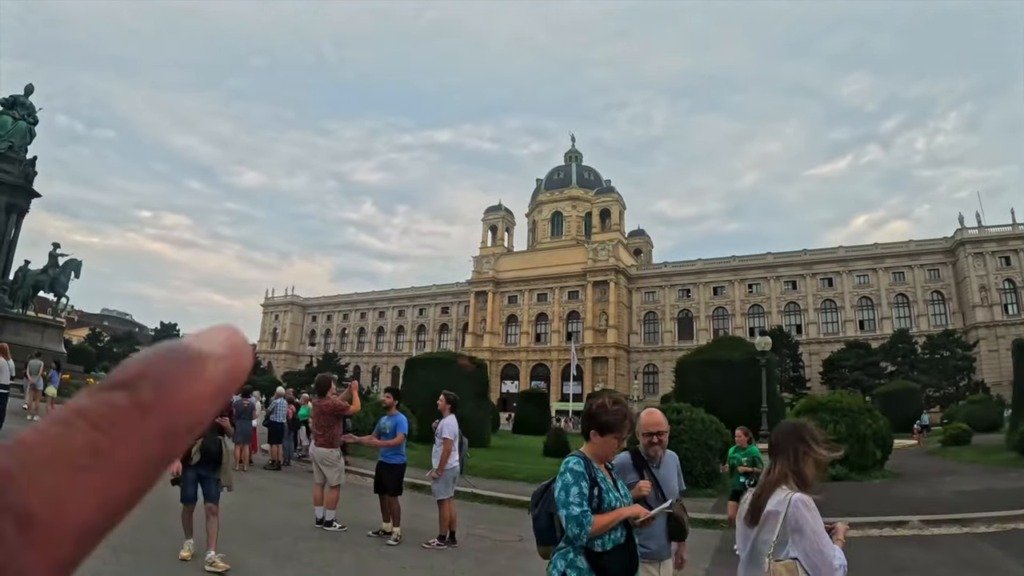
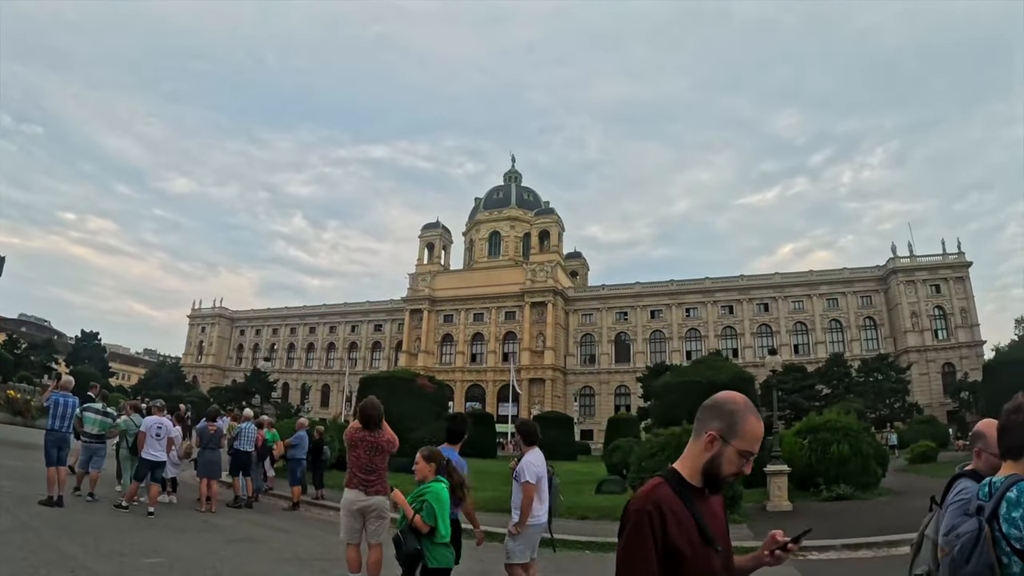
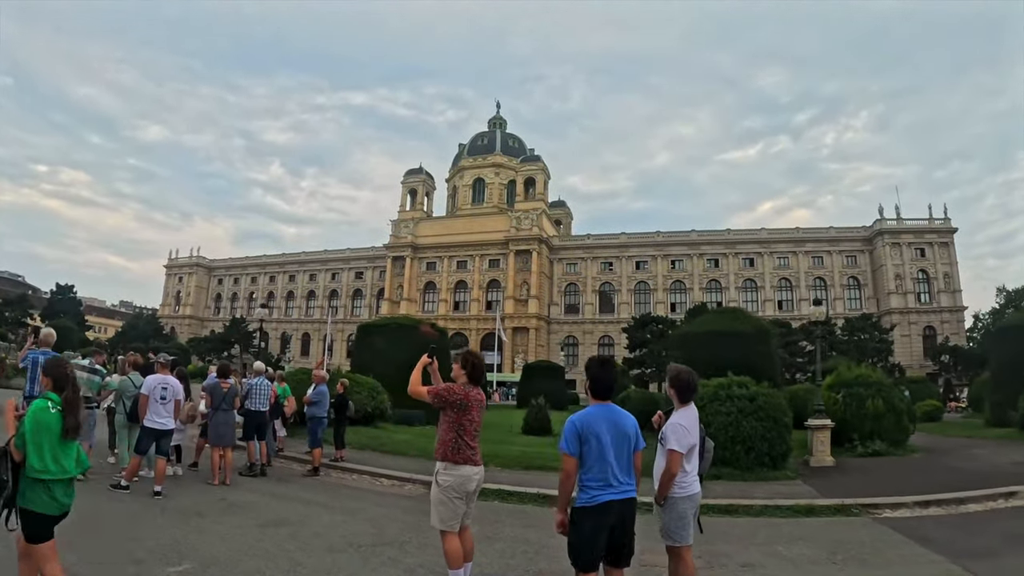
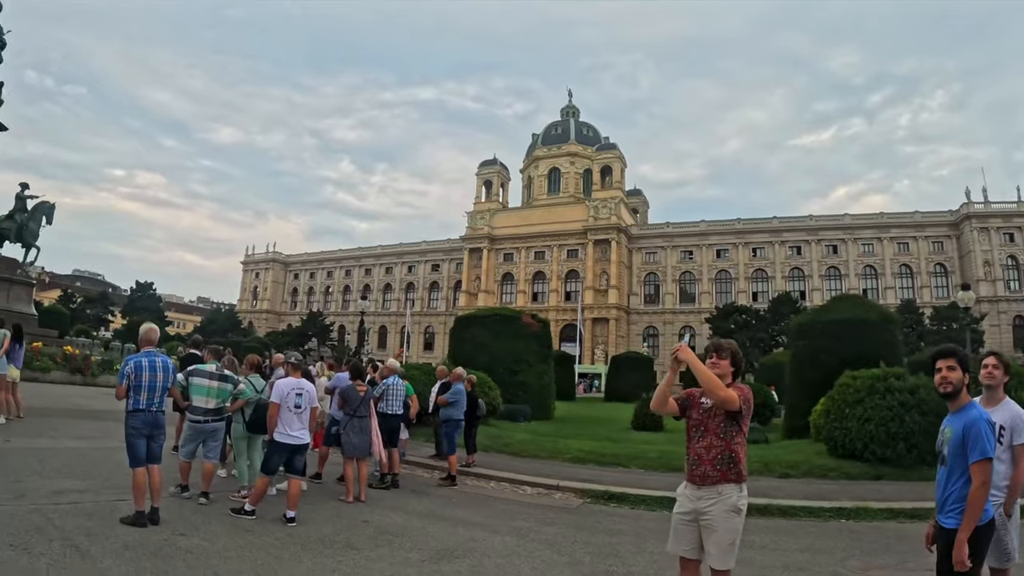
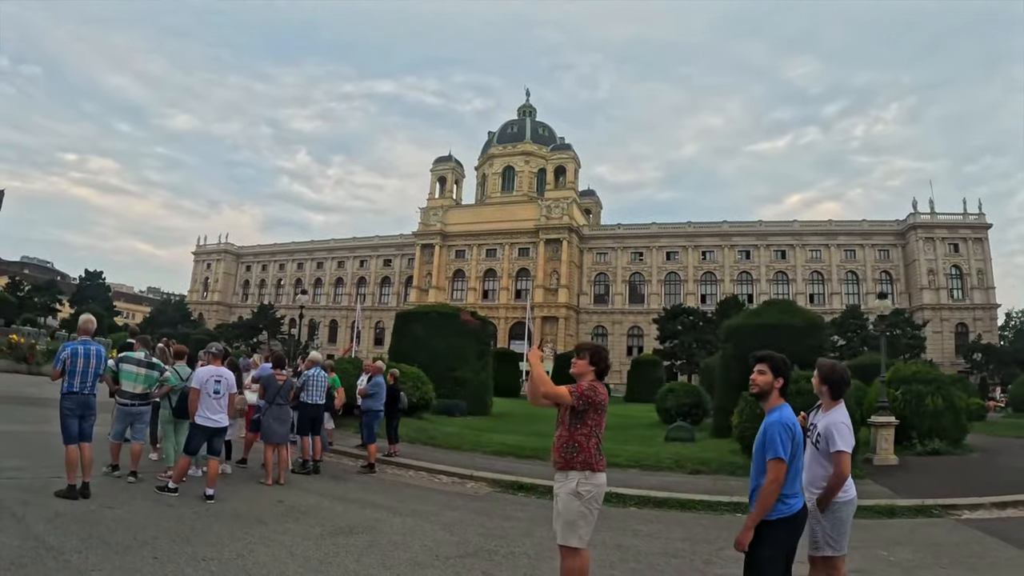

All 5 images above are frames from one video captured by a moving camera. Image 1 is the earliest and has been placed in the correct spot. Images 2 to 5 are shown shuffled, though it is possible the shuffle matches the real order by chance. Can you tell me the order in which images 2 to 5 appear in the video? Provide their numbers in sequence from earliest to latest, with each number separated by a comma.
2, 3, 5, 4
